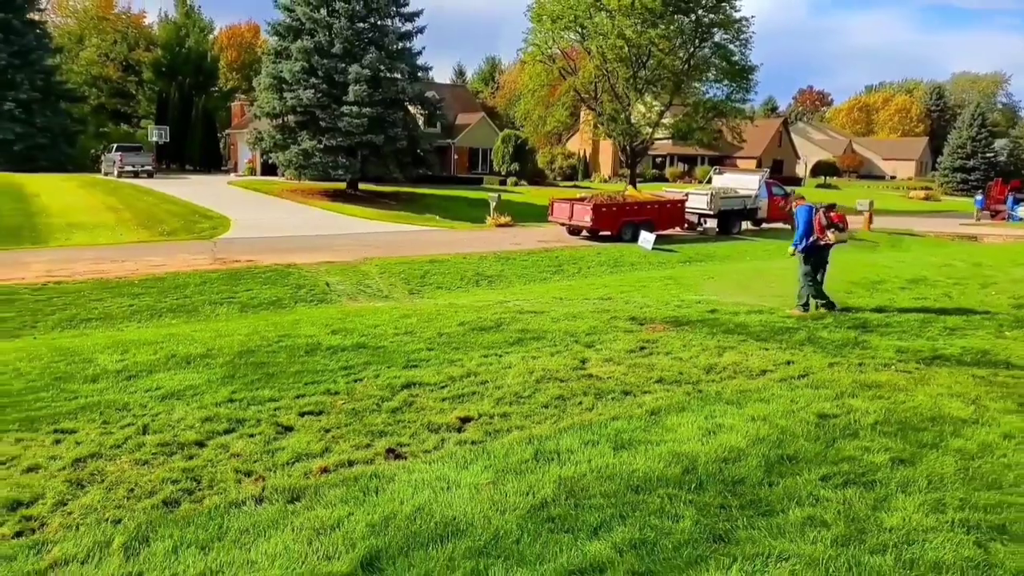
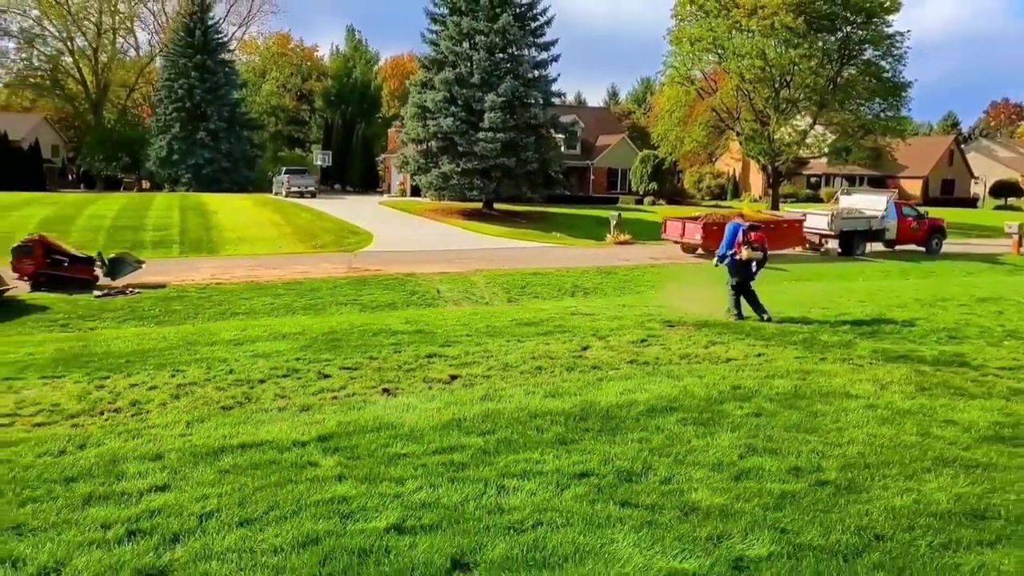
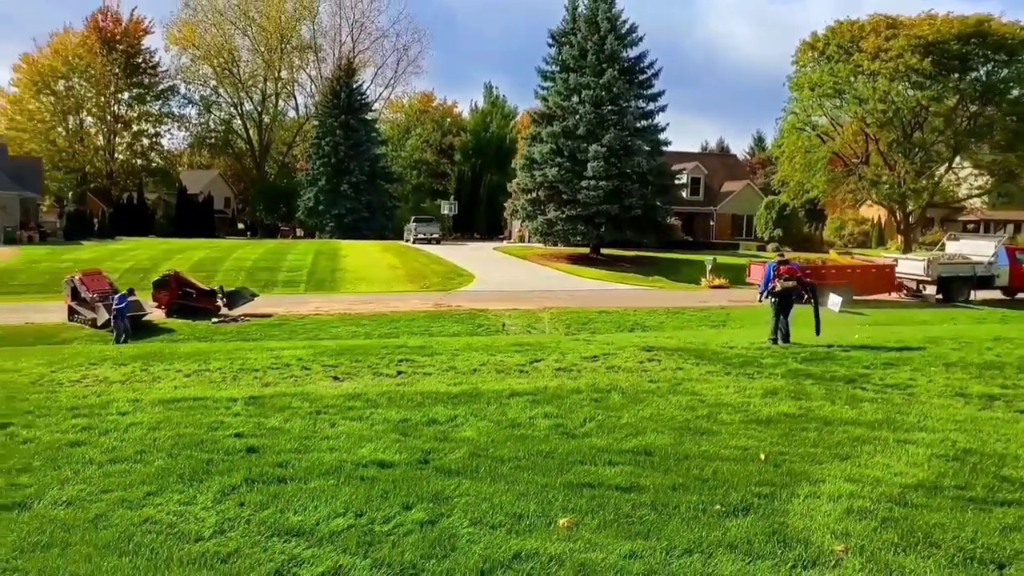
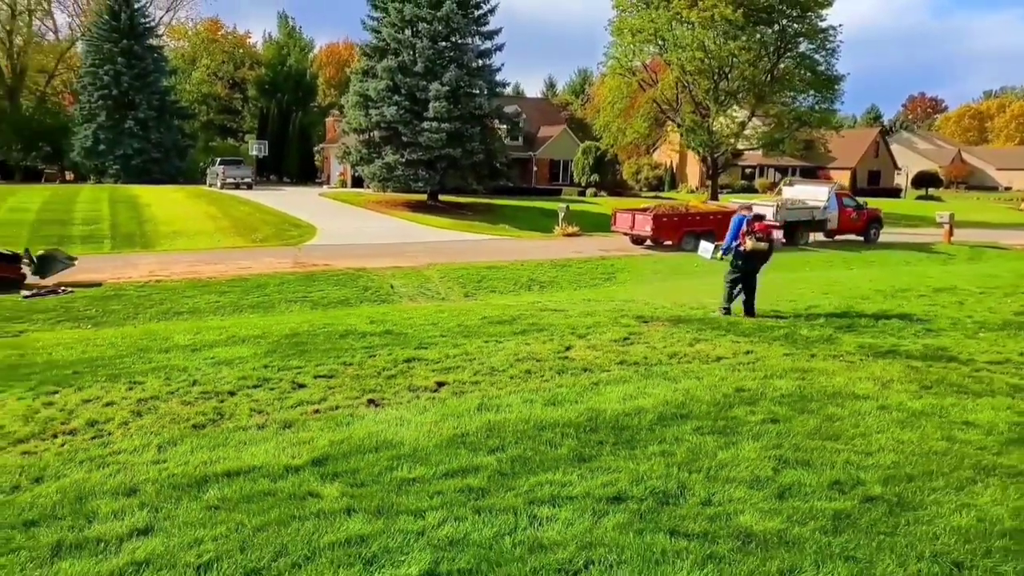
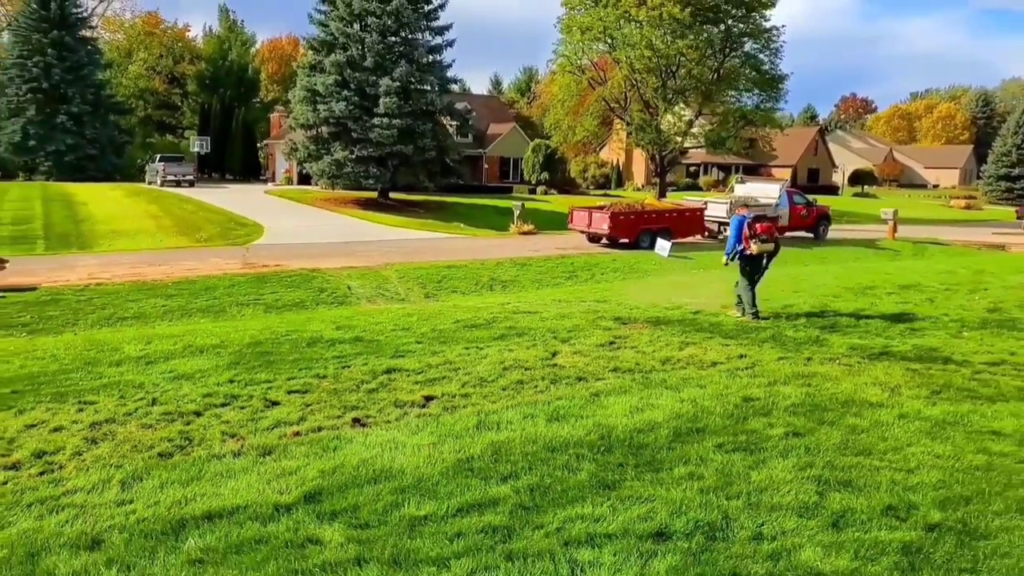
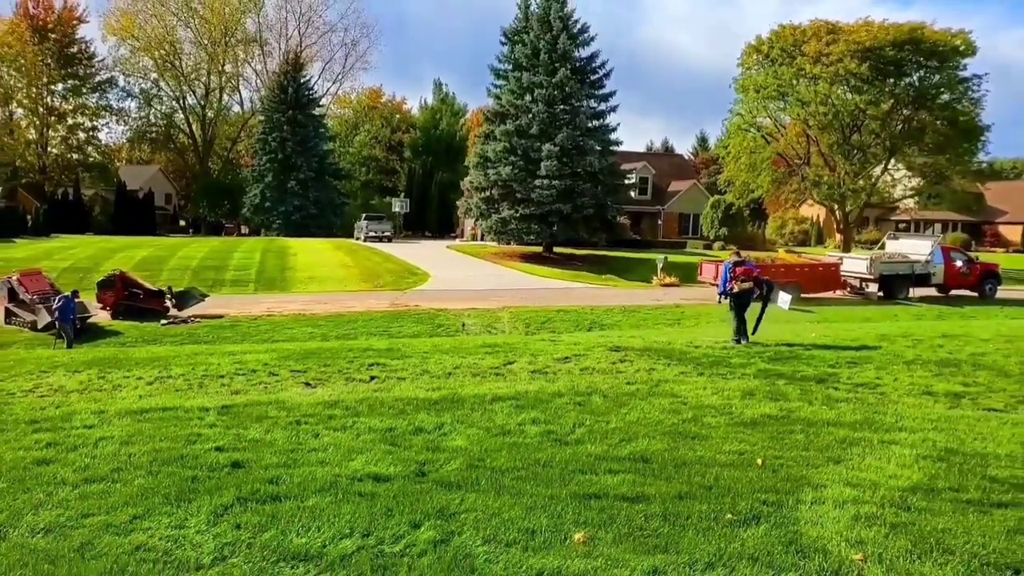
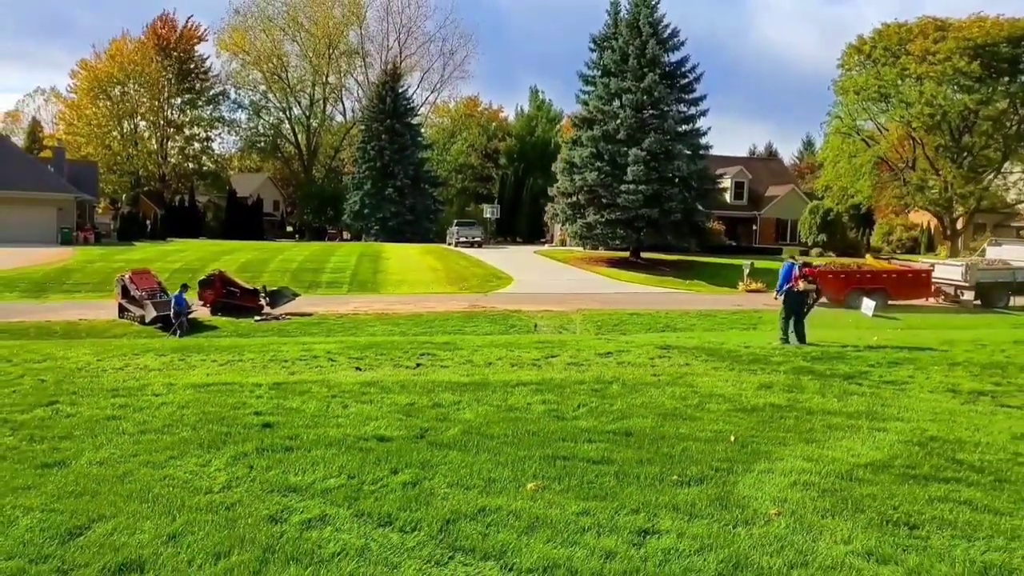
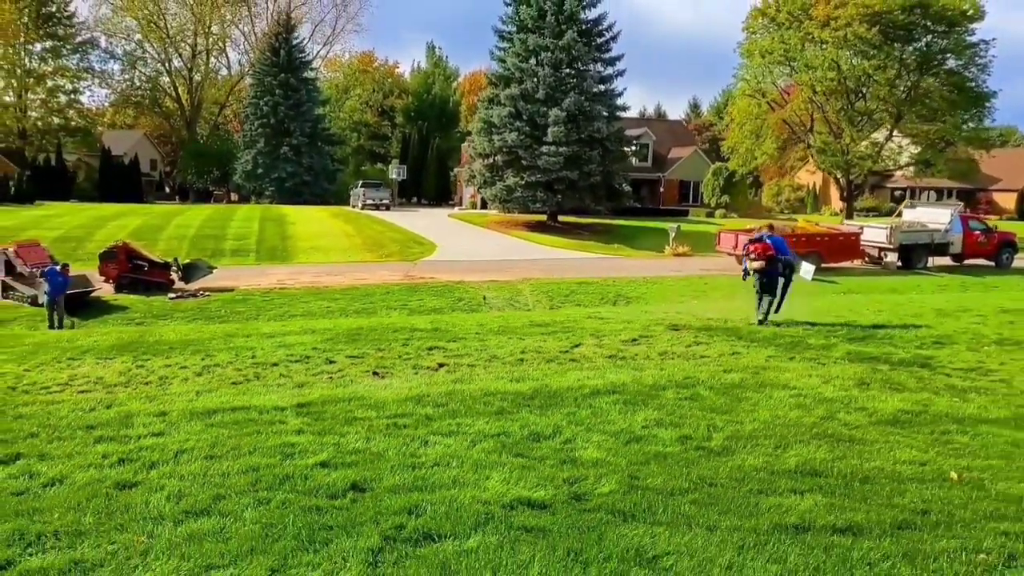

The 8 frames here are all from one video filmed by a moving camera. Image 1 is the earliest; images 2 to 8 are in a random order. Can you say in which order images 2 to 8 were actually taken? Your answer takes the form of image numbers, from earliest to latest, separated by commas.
5, 4, 2, 8, 6, 3, 7
